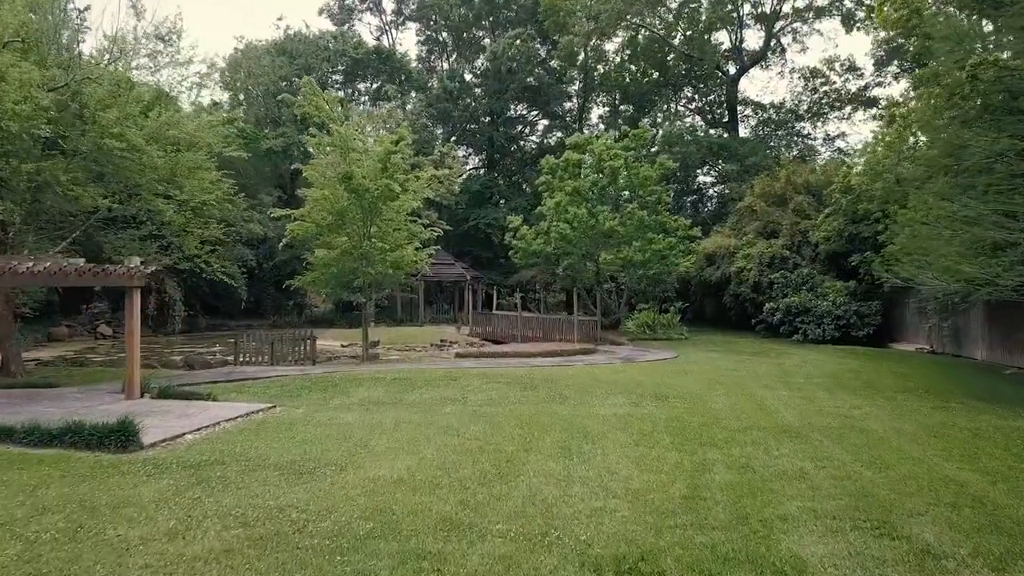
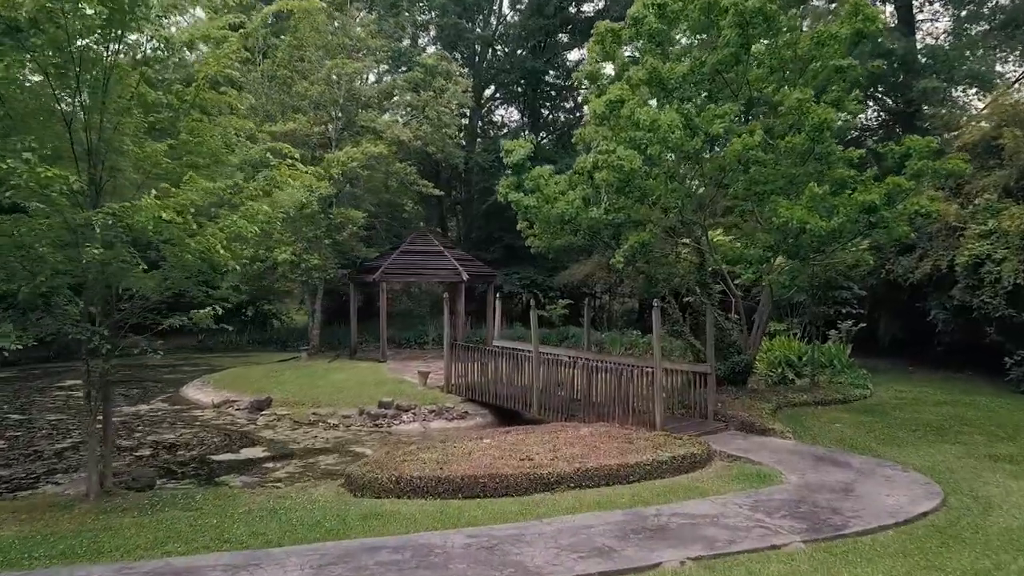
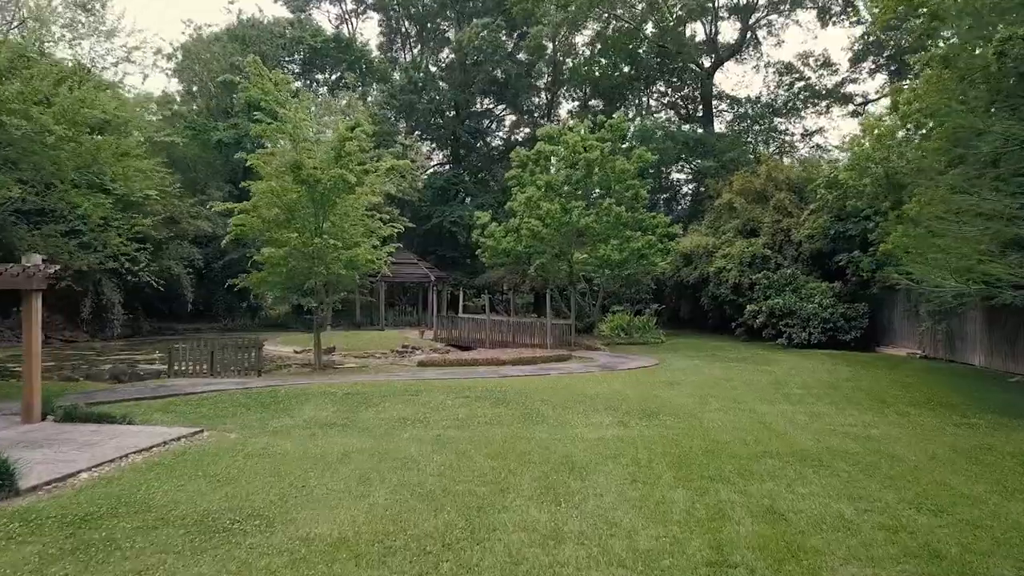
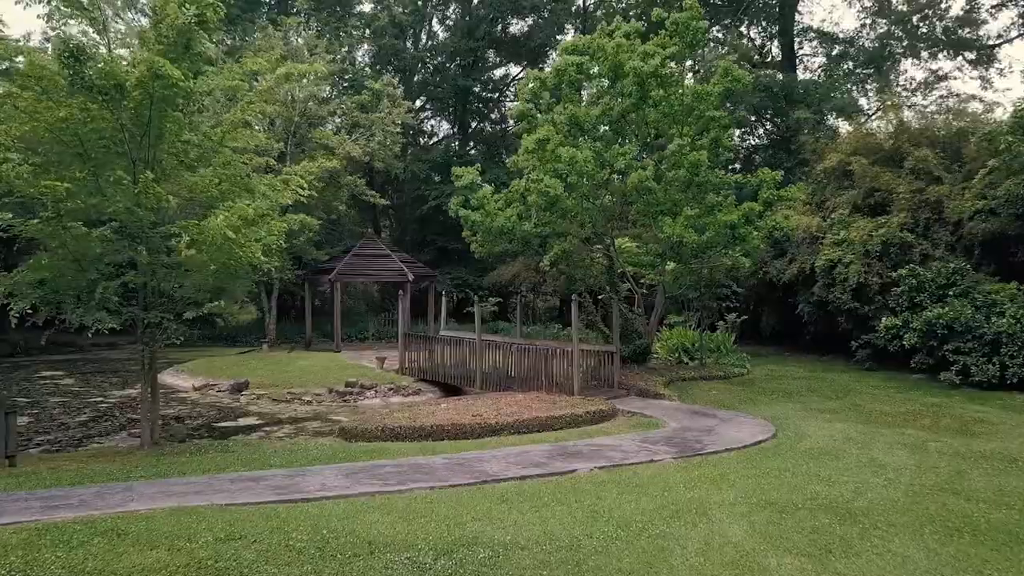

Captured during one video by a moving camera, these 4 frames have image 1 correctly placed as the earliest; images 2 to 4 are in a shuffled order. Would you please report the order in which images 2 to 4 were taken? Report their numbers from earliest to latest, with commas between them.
3, 4, 2
